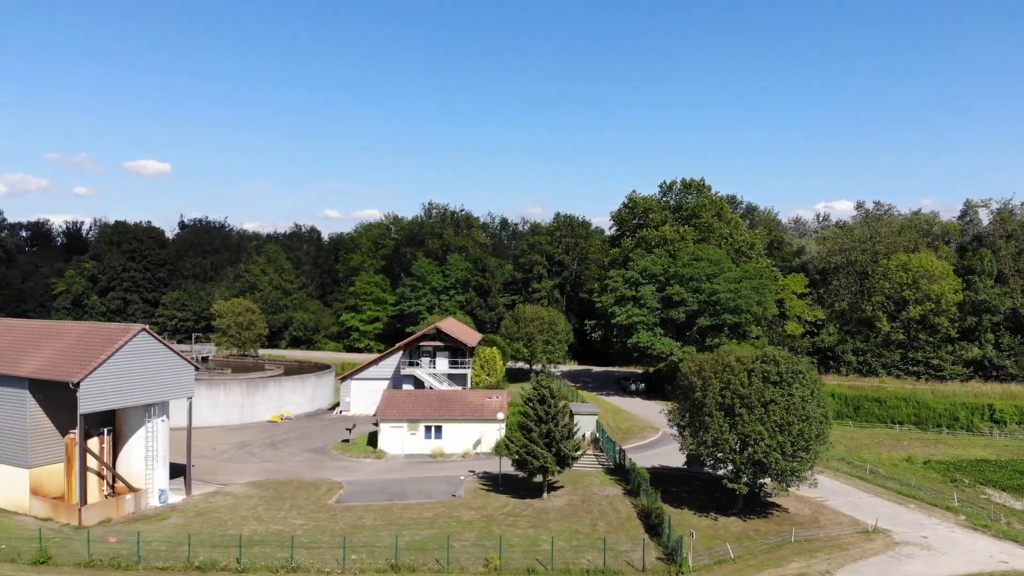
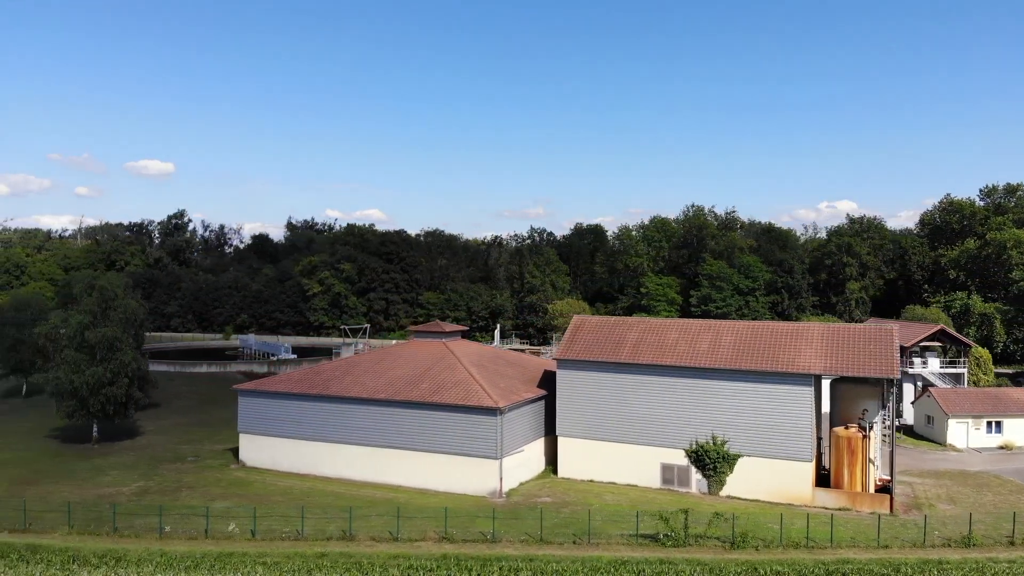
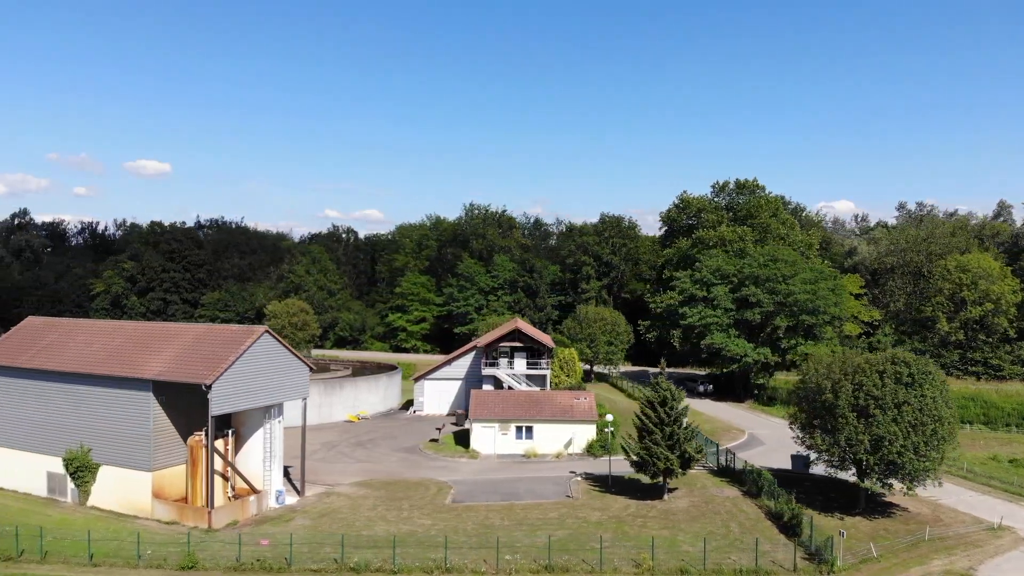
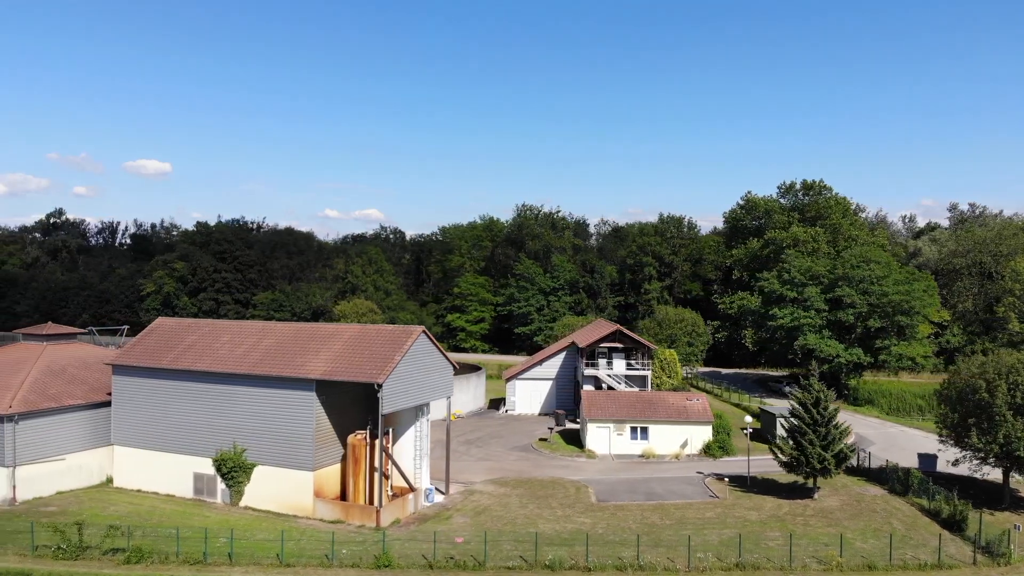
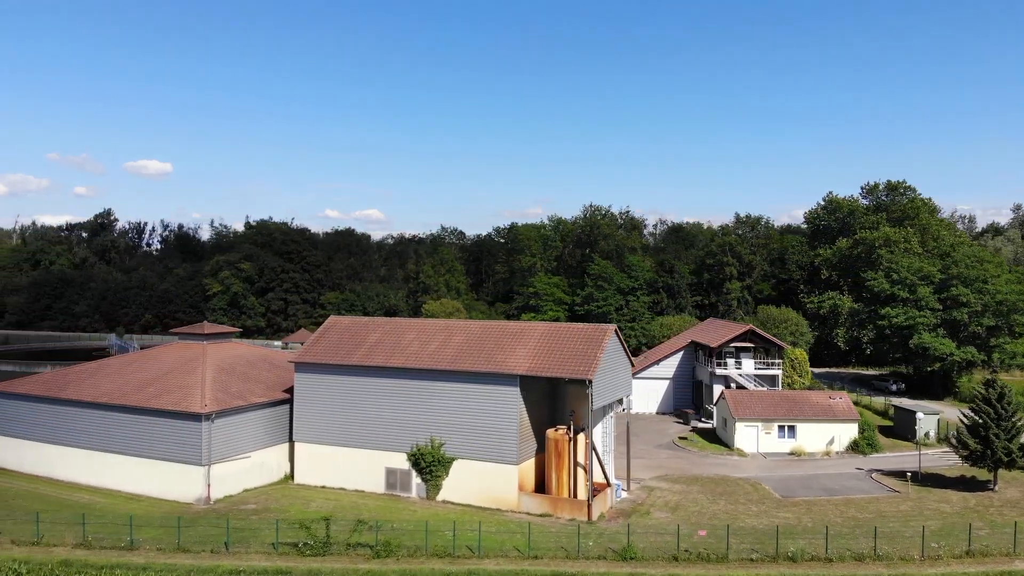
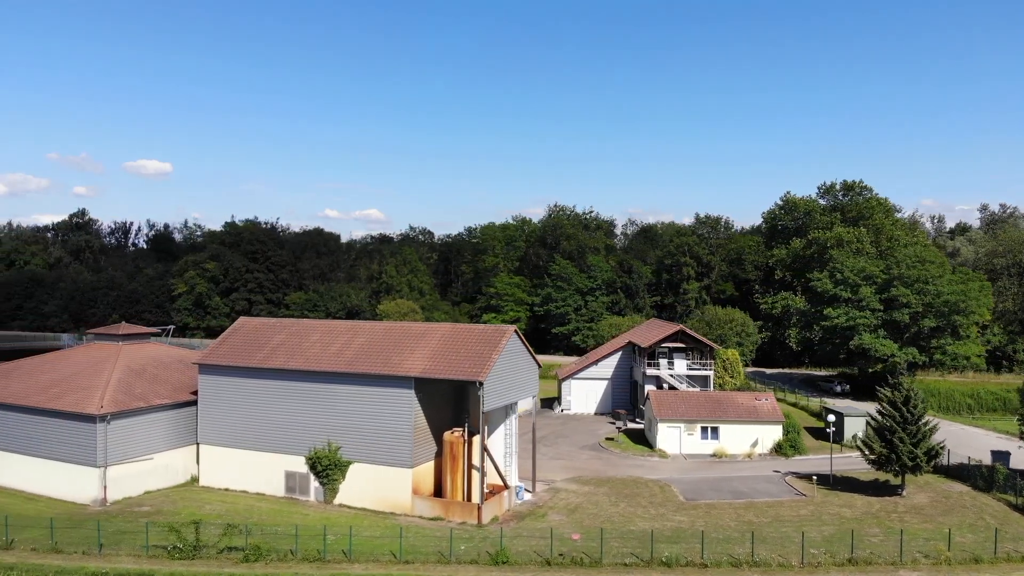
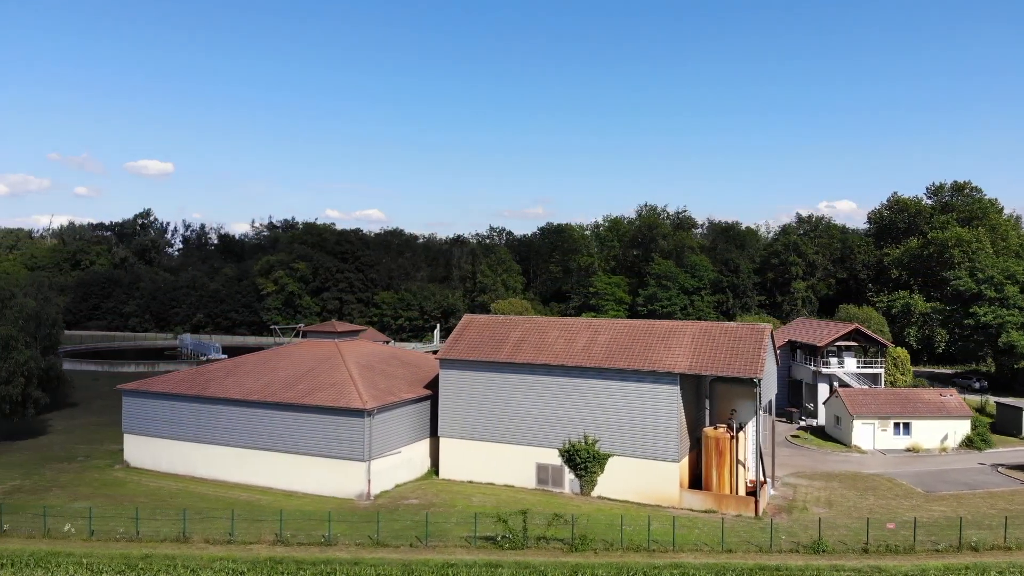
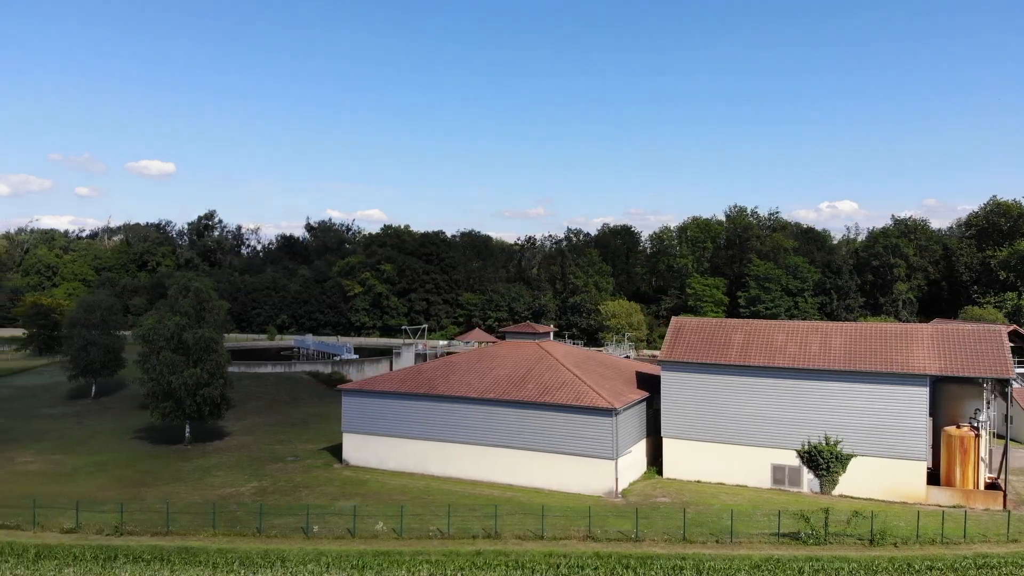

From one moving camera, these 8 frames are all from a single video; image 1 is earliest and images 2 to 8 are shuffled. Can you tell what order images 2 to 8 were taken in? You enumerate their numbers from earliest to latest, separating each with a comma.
3, 4, 6, 5, 7, 2, 8
